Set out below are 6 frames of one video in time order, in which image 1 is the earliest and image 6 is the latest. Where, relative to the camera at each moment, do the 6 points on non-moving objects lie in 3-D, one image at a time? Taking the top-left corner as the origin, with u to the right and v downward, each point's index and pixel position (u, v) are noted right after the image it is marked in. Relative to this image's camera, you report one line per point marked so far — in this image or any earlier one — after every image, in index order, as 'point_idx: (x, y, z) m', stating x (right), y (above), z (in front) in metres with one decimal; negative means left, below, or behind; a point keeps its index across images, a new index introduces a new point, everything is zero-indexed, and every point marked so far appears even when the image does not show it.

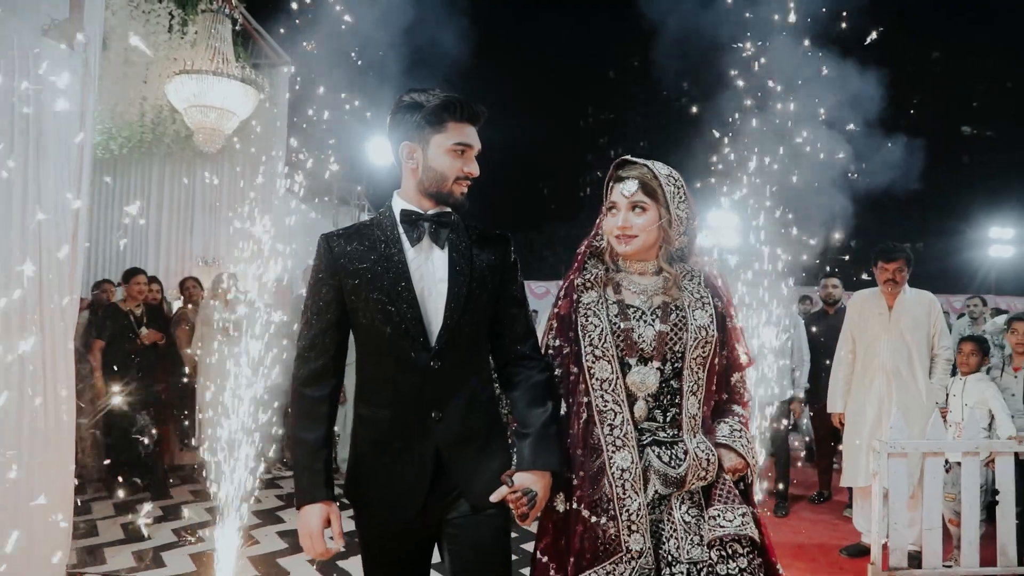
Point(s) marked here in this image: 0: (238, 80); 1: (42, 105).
0: (-2.4, +1.8, +5.8) m
1: (-2.6, +1.0, +3.7) m
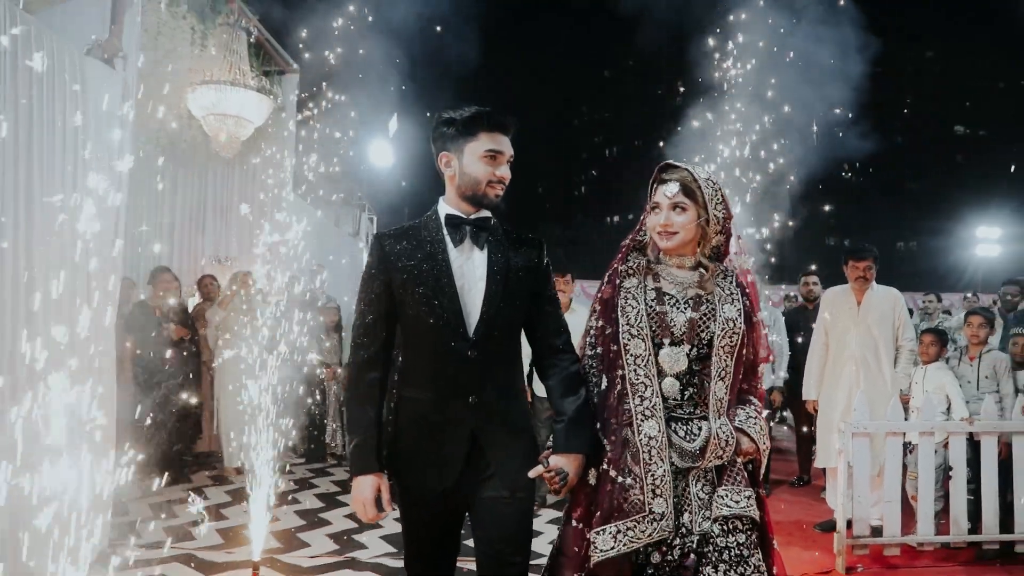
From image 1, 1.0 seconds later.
0: (-2.4, +1.8, +6.2) m
1: (-2.5, +1.0, +4.0) m
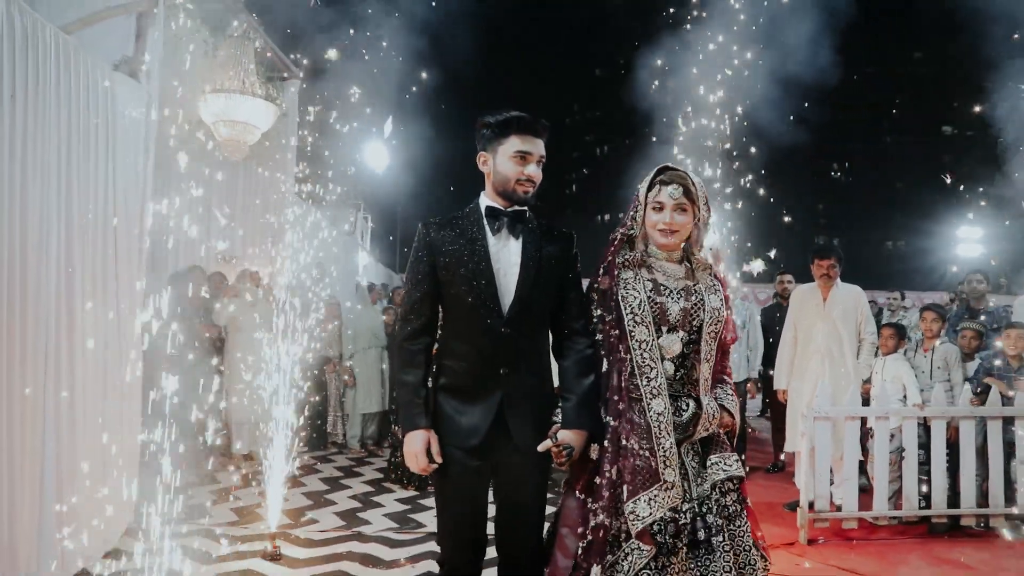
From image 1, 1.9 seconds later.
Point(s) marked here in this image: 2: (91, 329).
0: (-2.5, +1.9, +6.5) m
1: (-2.6, +1.1, +4.4) m
2: (-2.5, -0.2, +4.0) m
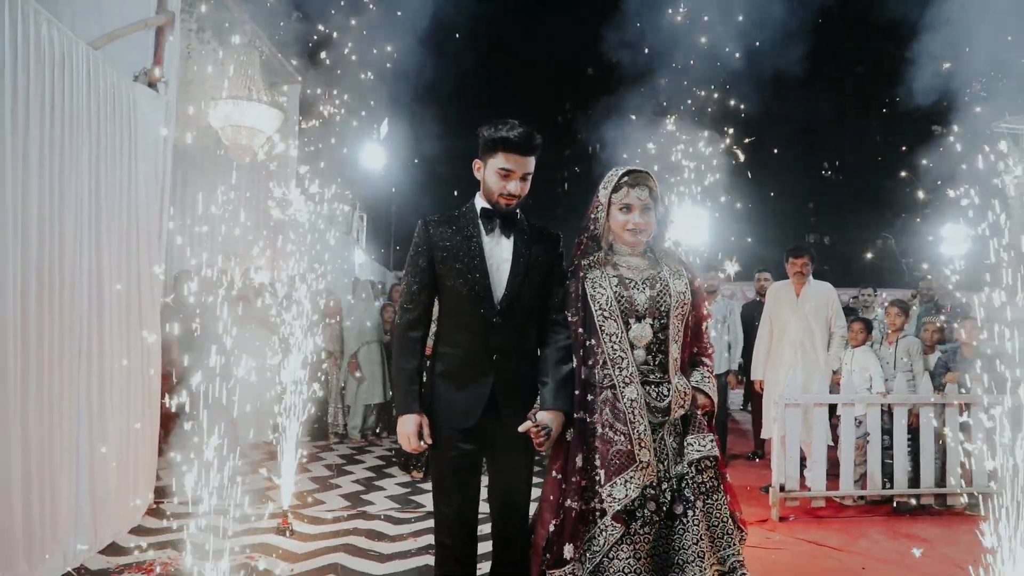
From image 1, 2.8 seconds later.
0: (-2.5, +1.9, +6.9) m
1: (-2.6, +1.1, +4.7) m
2: (-2.6, -0.2, +4.3) m
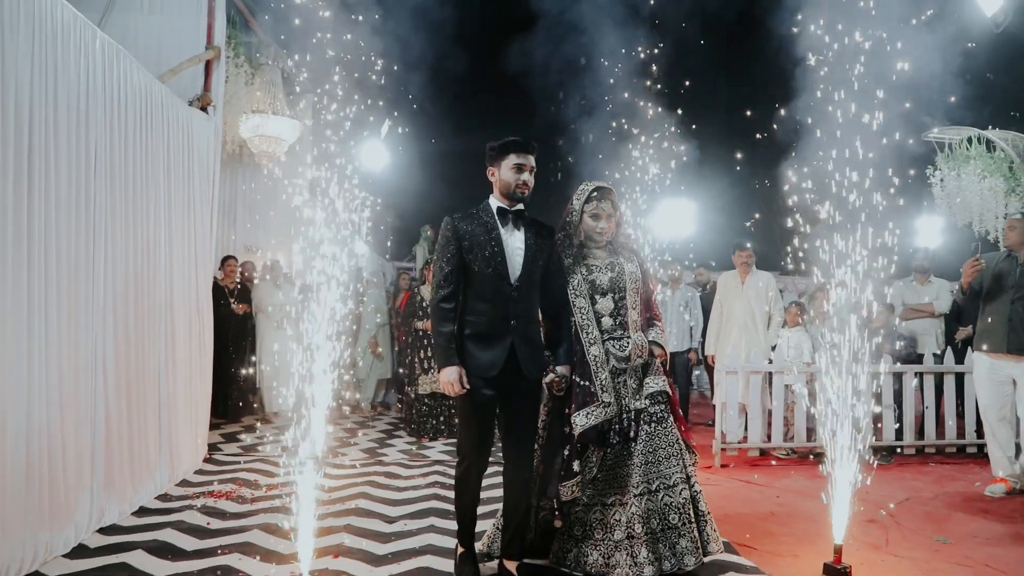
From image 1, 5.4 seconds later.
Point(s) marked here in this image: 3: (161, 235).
0: (-2.6, +2.0, +7.9) m
1: (-2.7, +1.2, +5.7) m
2: (-2.6, -0.1, +5.3) m
3: (-2.6, +0.4, +5.0) m
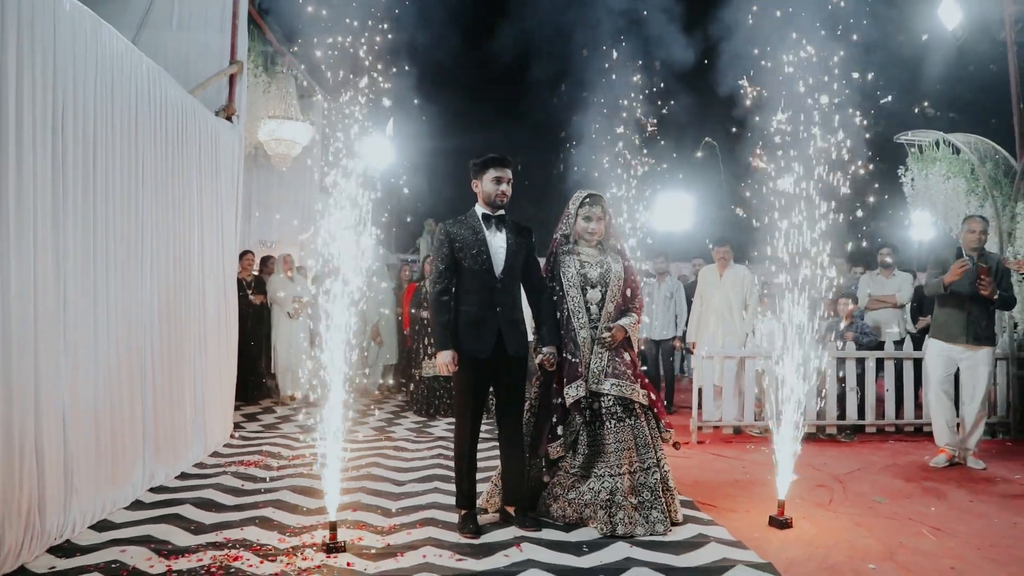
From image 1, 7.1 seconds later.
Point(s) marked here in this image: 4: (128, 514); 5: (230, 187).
0: (-2.7, +2.1, +8.4) m
1: (-2.8, +1.3, +6.3) m
2: (-2.7, -0.1, +5.9) m
3: (-2.7, +0.5, +5.6) m
4: (-2.4, -1.4, +4.1) m
5: (-2.8, +1.0, +6.5) m
